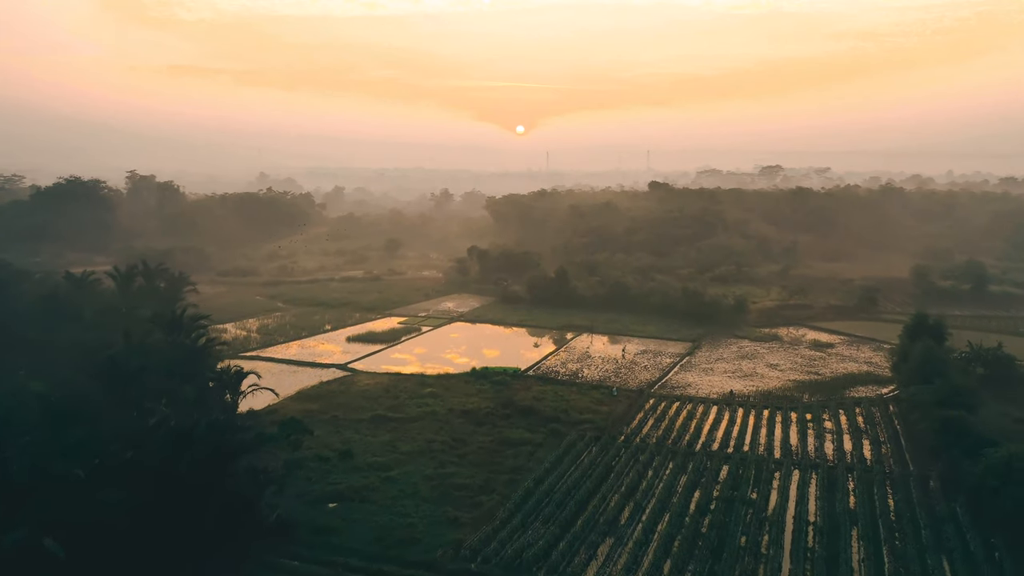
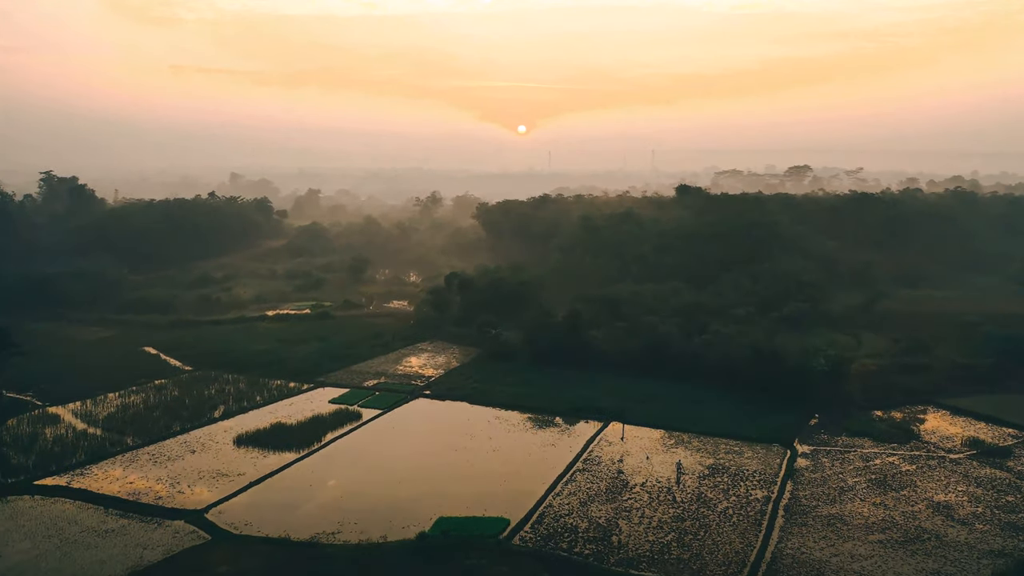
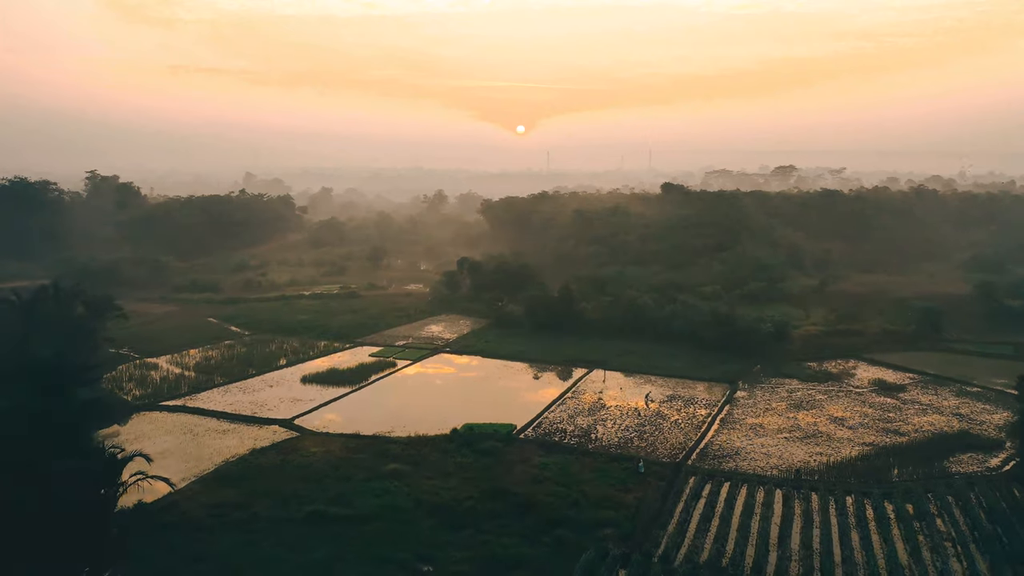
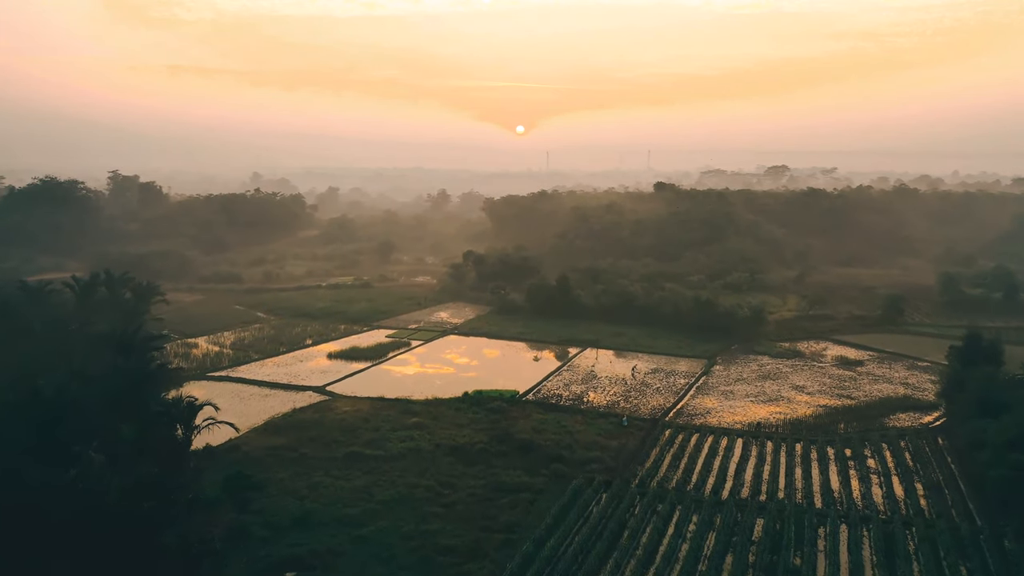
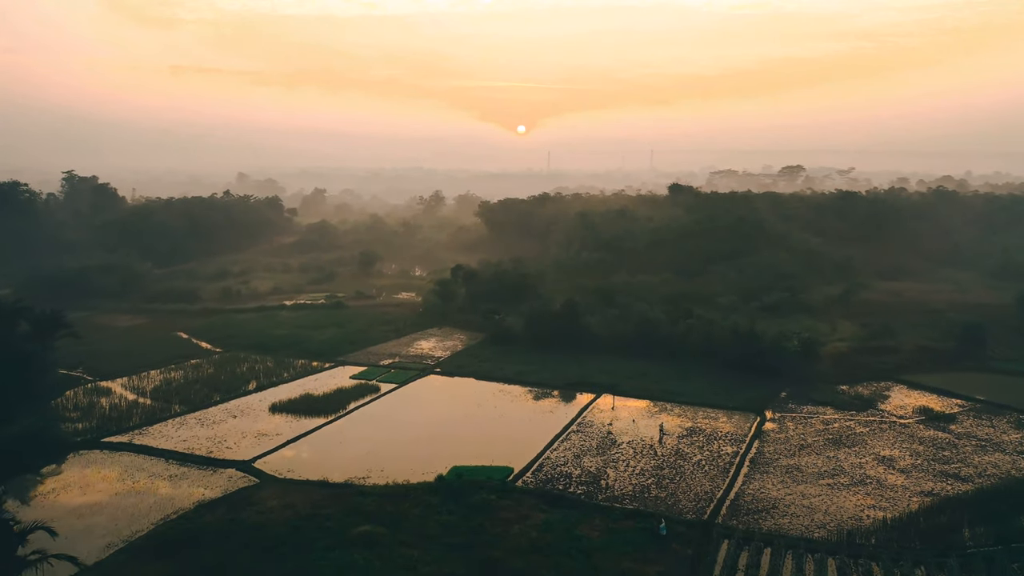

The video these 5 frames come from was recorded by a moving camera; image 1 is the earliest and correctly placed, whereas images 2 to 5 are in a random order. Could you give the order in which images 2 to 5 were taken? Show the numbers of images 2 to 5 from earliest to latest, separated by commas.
4, 3, 5, 2
